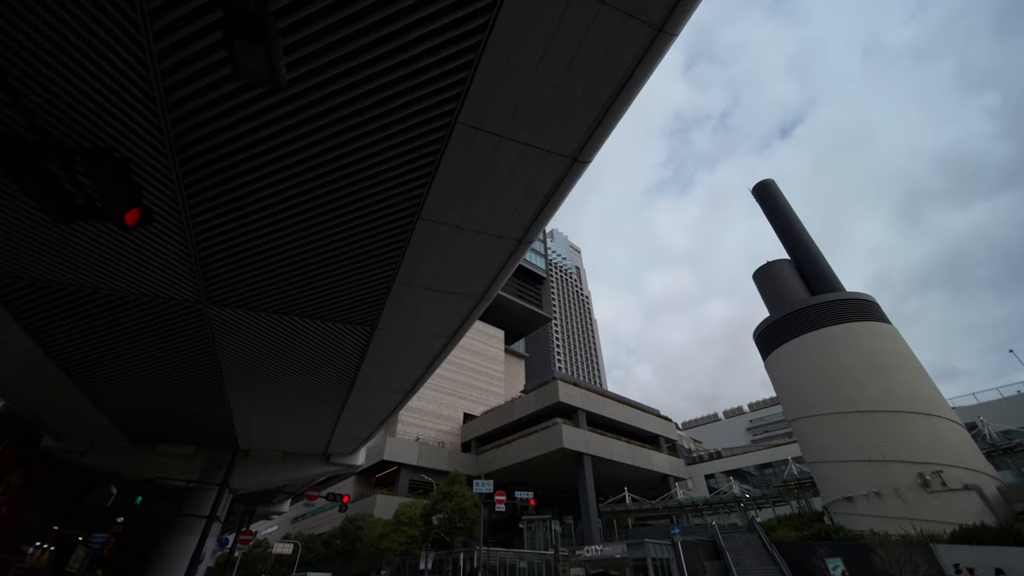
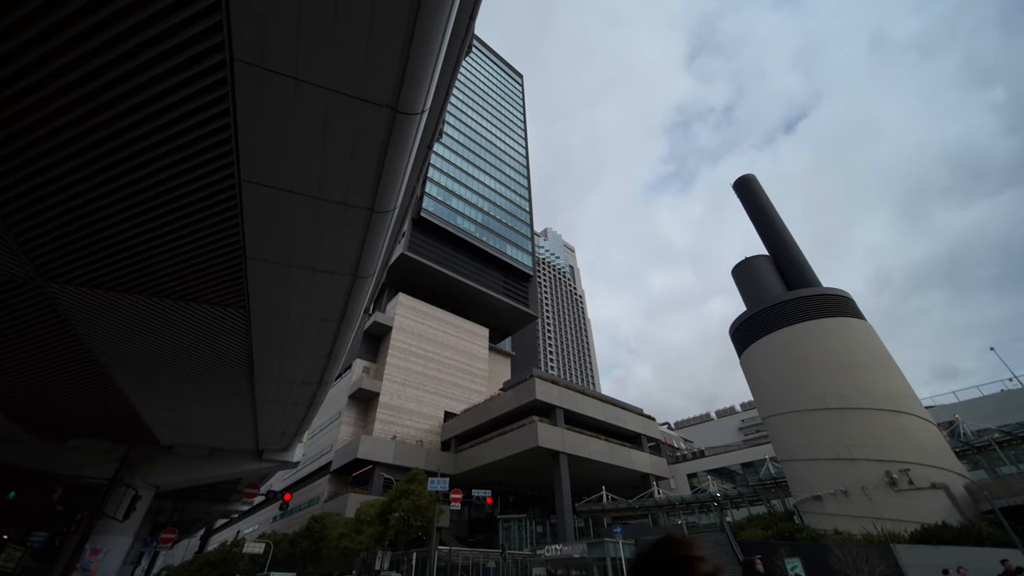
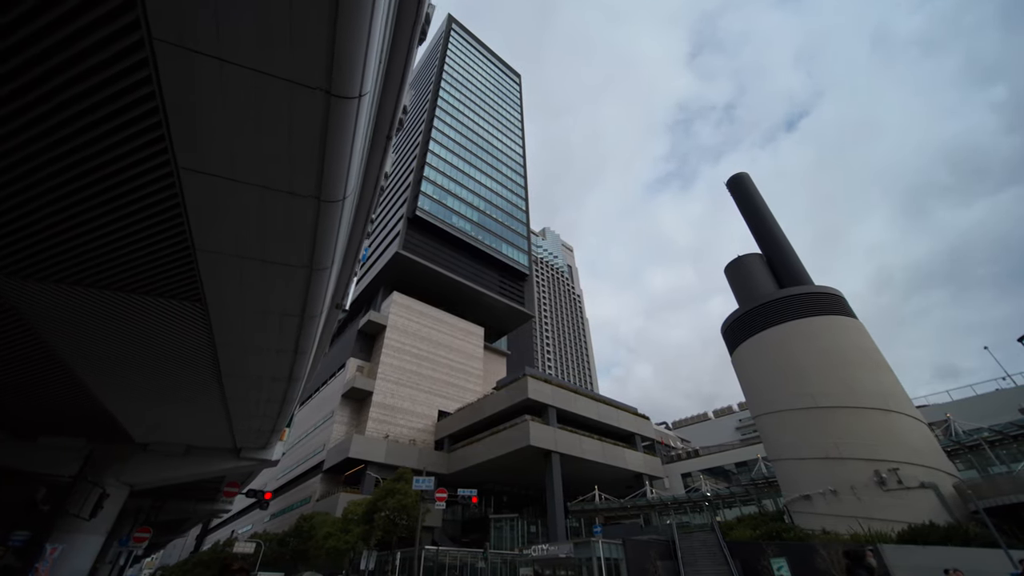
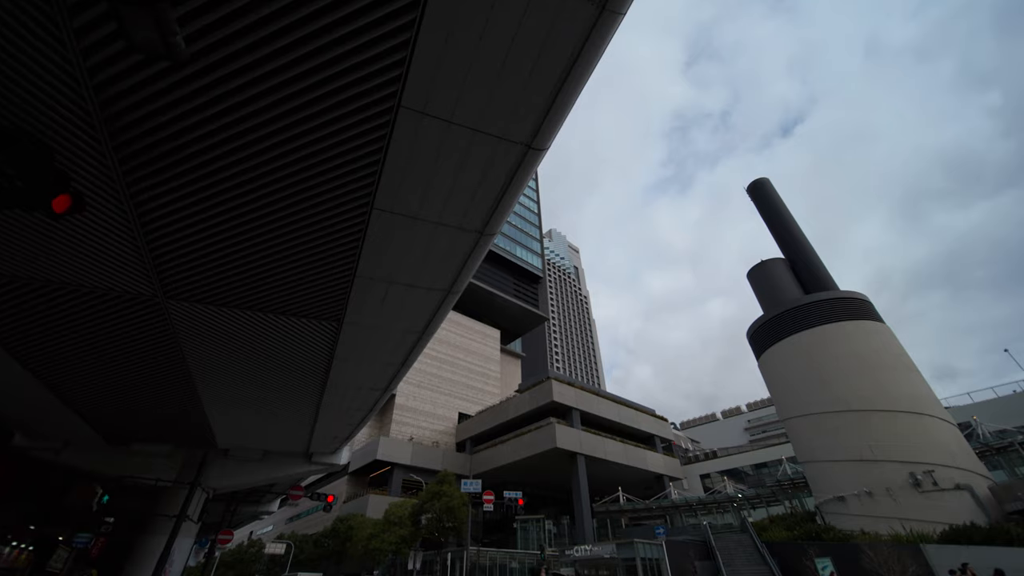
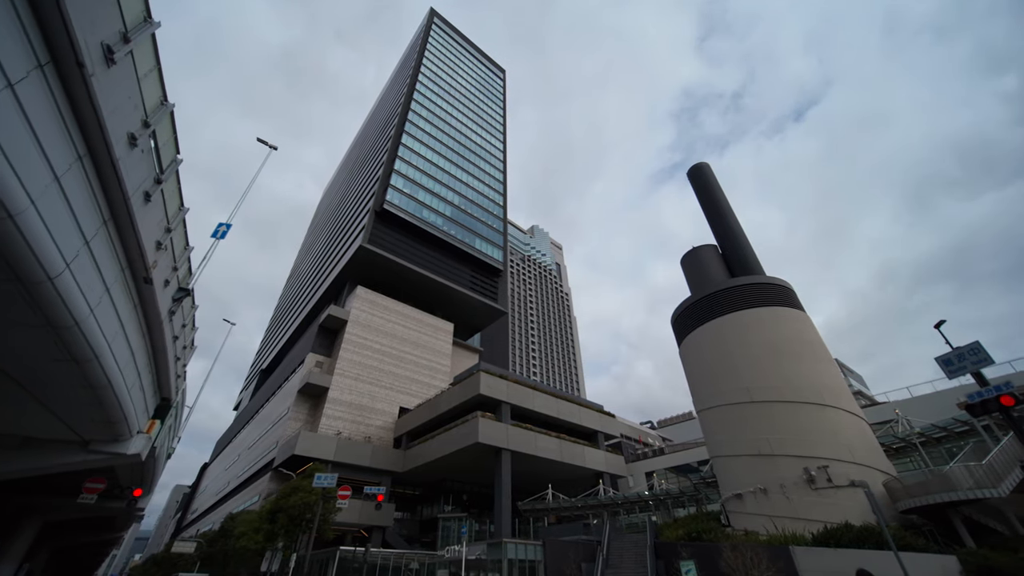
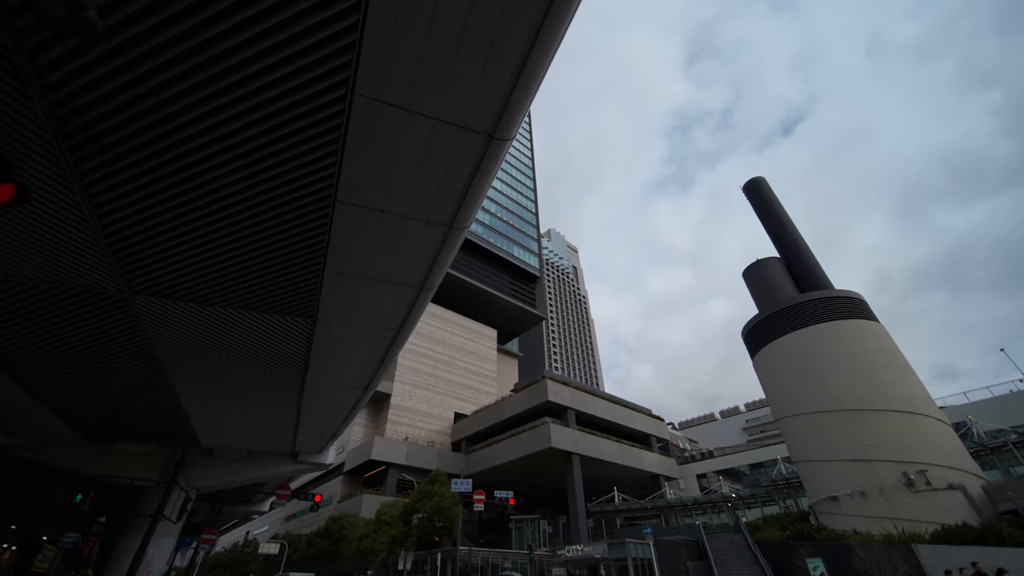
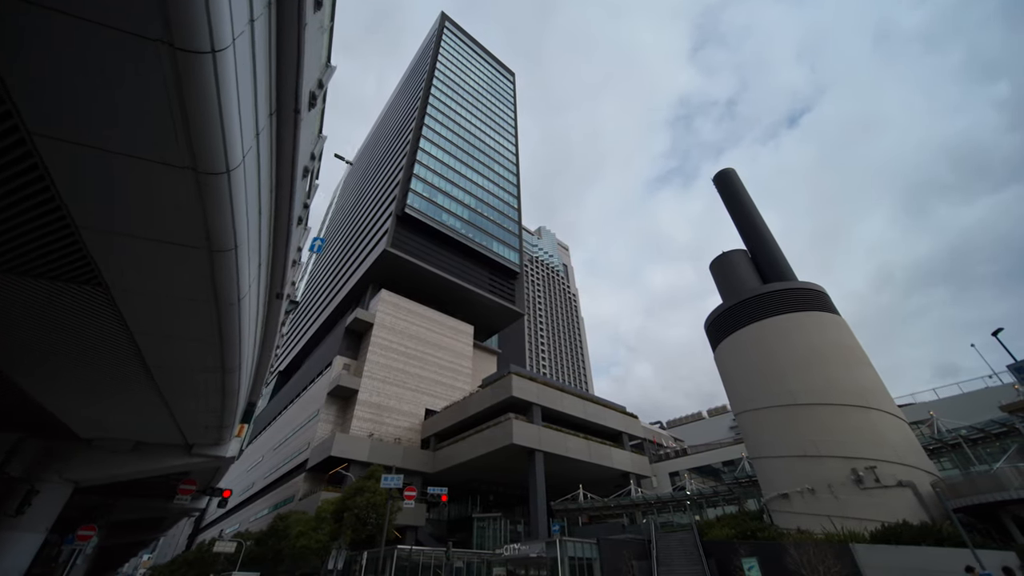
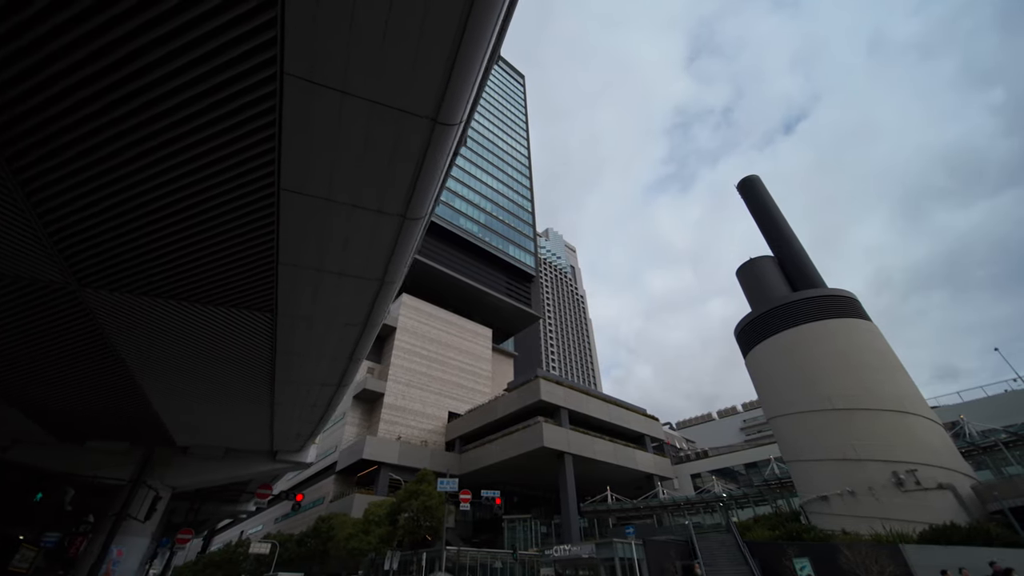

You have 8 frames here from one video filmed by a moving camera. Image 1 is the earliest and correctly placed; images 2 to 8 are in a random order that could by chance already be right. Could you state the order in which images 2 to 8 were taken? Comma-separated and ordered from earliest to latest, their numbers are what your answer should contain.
4, 6, 8, 2, 3, 7, 5
